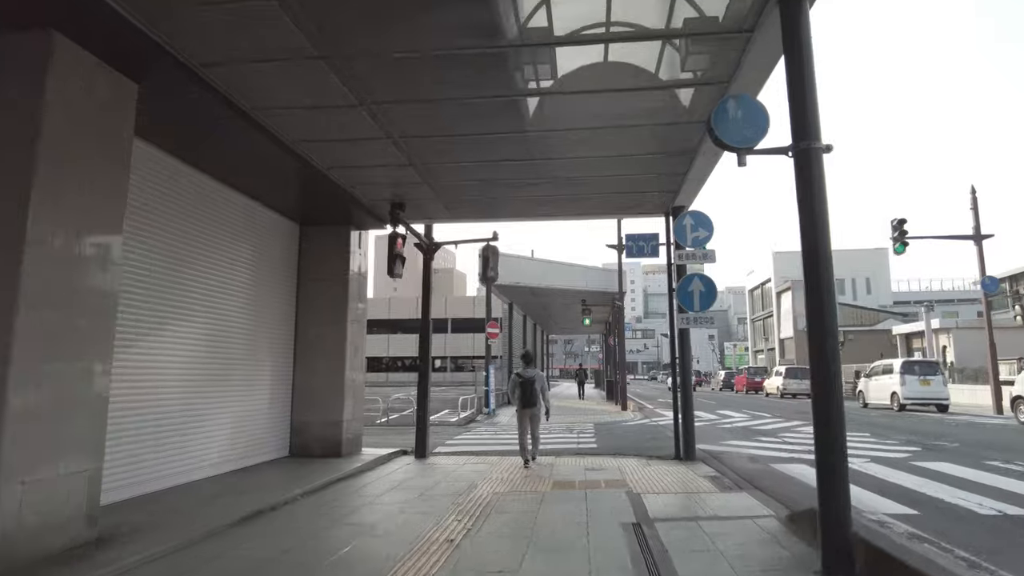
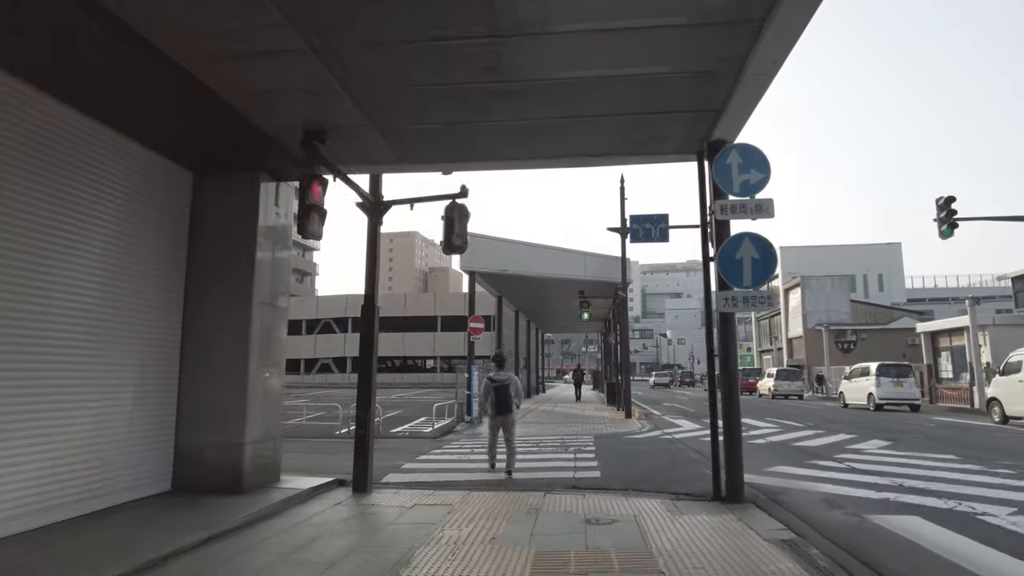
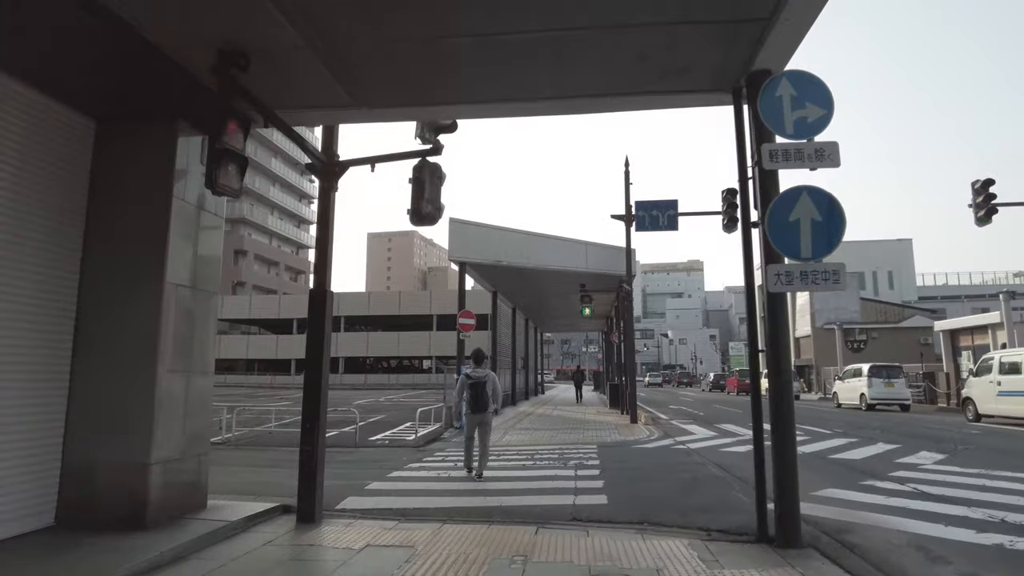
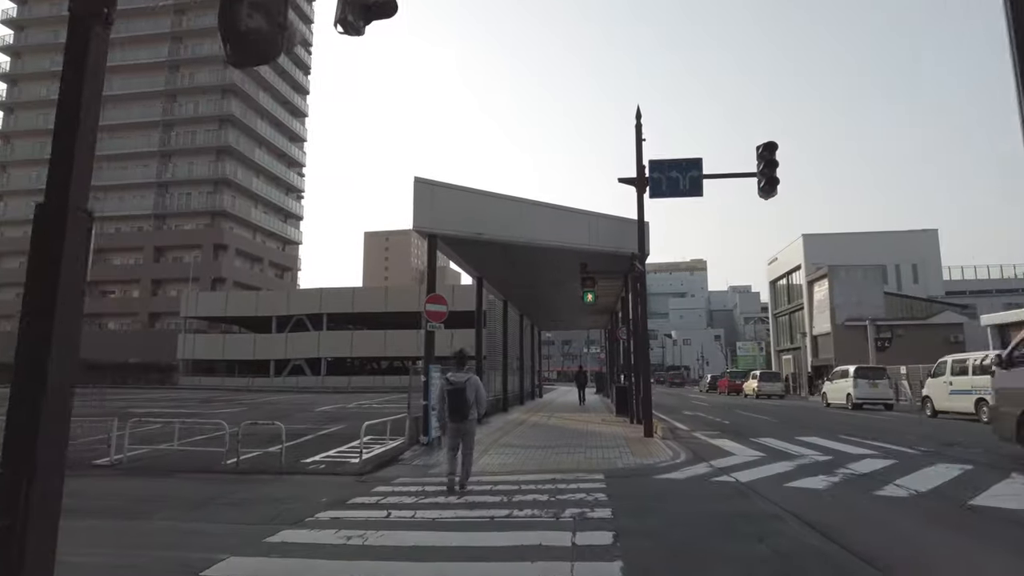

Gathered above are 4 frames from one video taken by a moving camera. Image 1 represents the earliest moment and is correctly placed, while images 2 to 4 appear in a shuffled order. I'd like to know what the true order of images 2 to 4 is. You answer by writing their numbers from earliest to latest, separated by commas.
2, 3, 4
